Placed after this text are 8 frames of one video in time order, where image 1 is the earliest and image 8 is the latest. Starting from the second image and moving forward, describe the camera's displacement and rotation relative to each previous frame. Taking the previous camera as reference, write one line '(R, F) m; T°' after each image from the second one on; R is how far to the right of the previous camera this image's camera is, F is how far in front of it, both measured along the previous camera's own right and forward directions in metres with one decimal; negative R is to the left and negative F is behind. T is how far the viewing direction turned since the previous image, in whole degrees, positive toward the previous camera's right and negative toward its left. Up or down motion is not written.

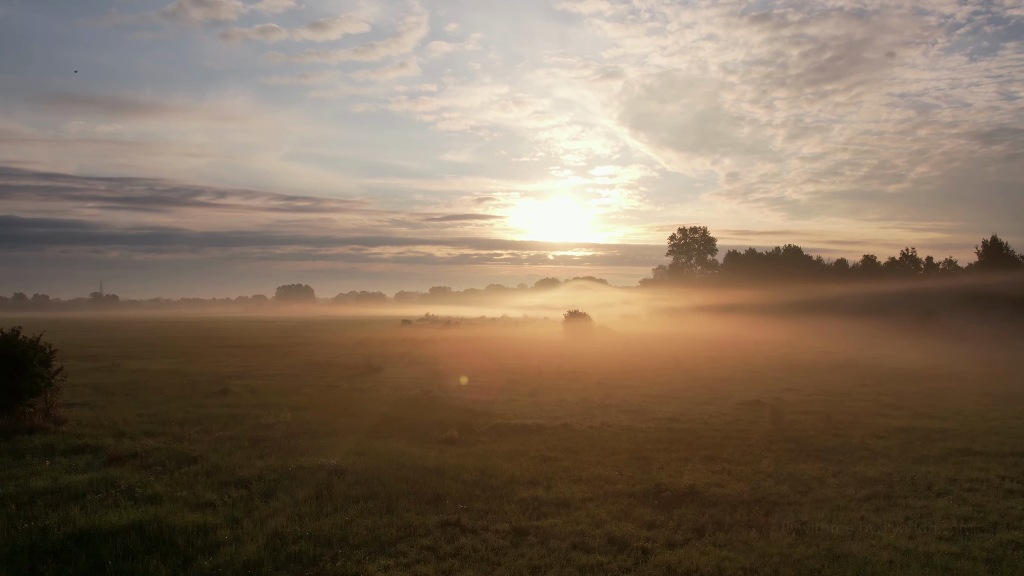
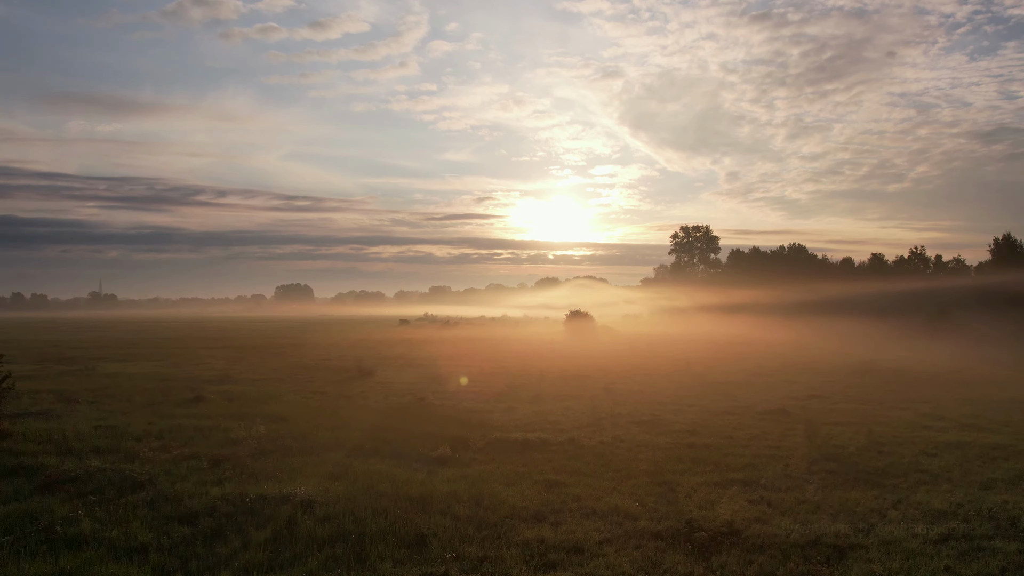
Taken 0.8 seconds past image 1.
(0.0, +2.2) m; 0°
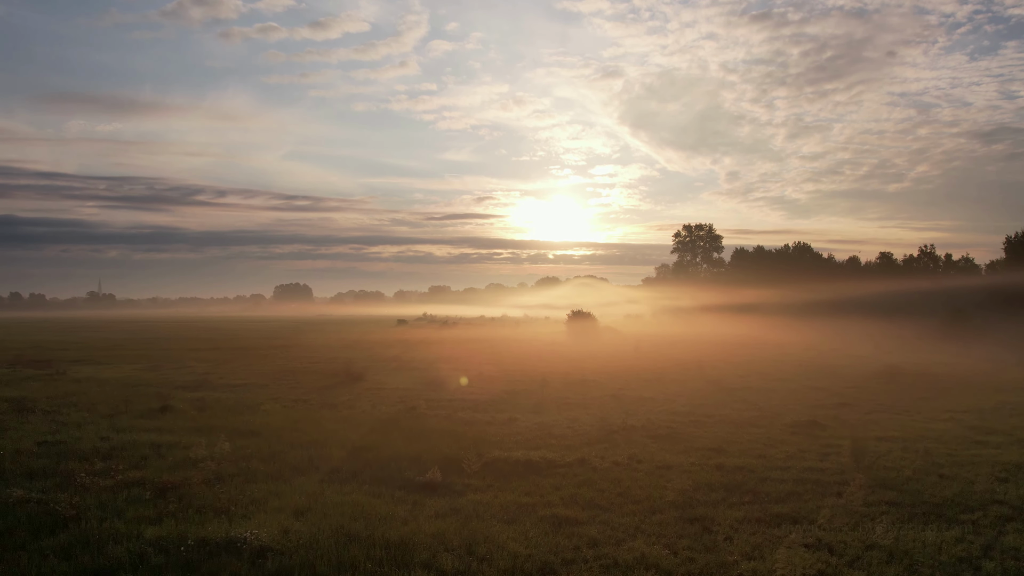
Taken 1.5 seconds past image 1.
(0.0, +2.2) m; 0°
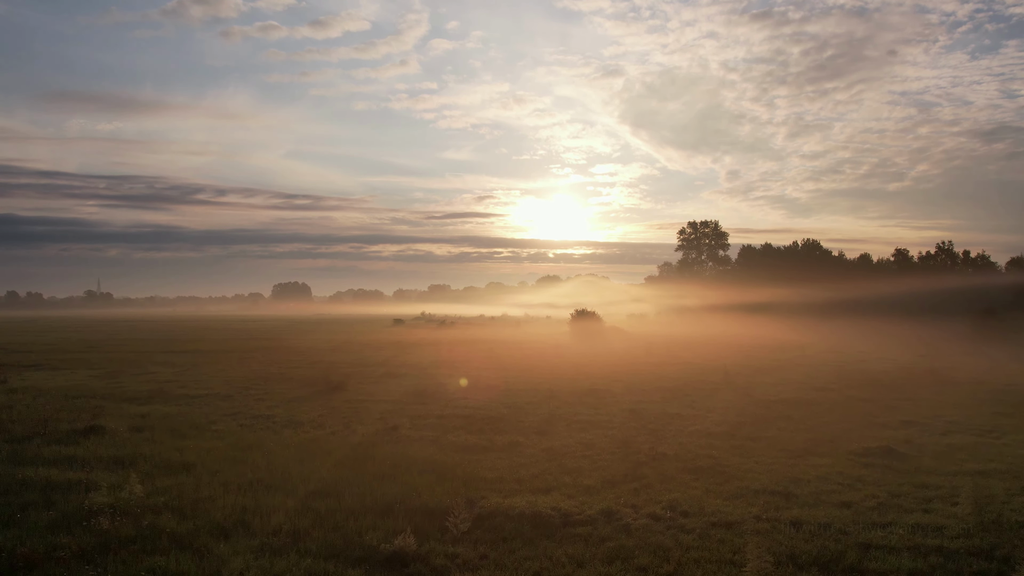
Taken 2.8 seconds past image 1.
(0.0, +3.7) m; 0°
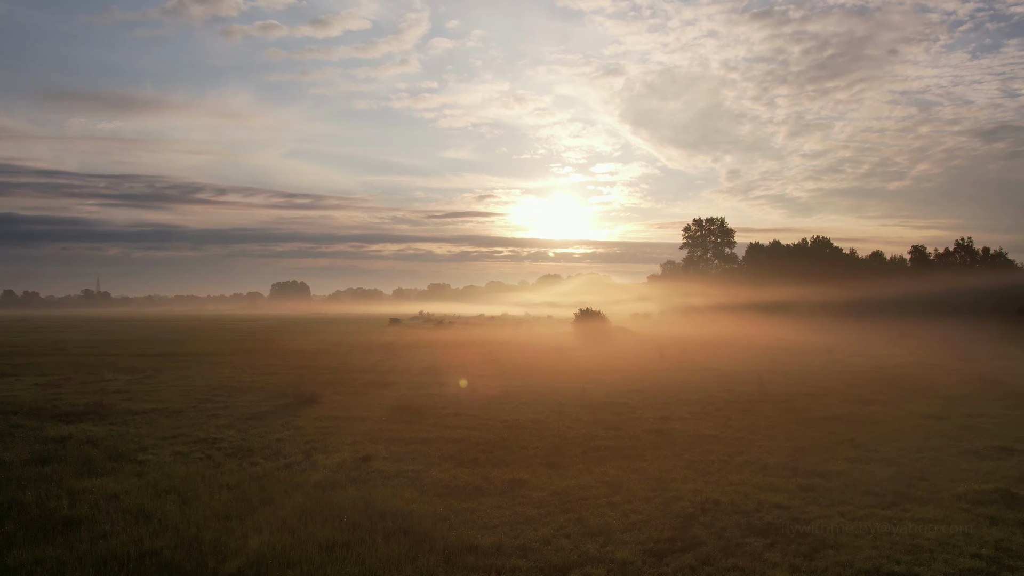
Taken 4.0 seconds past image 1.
(0.0, +3.8) m; 0°
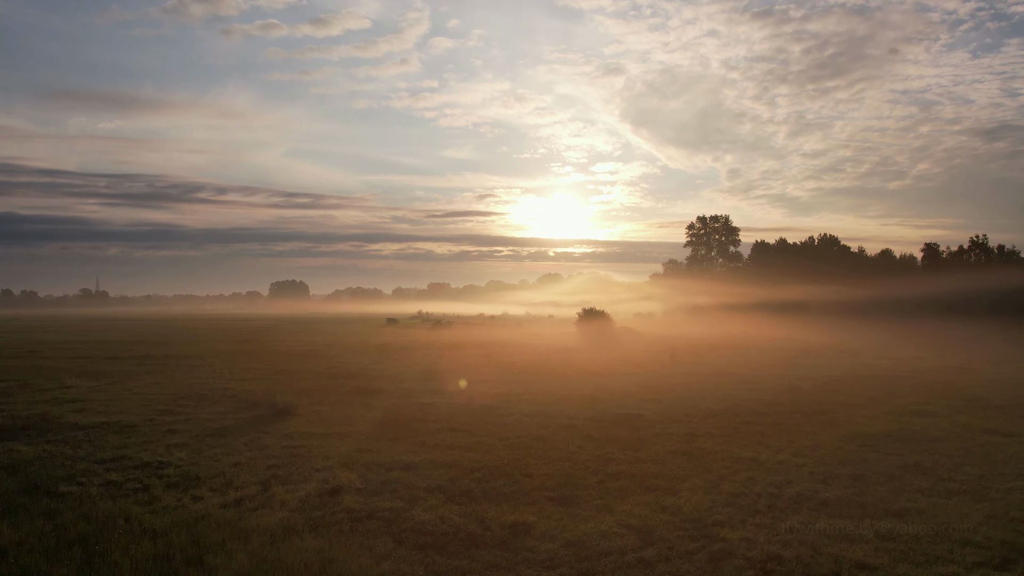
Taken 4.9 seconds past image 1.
(0.0, +2.7) m; 0°
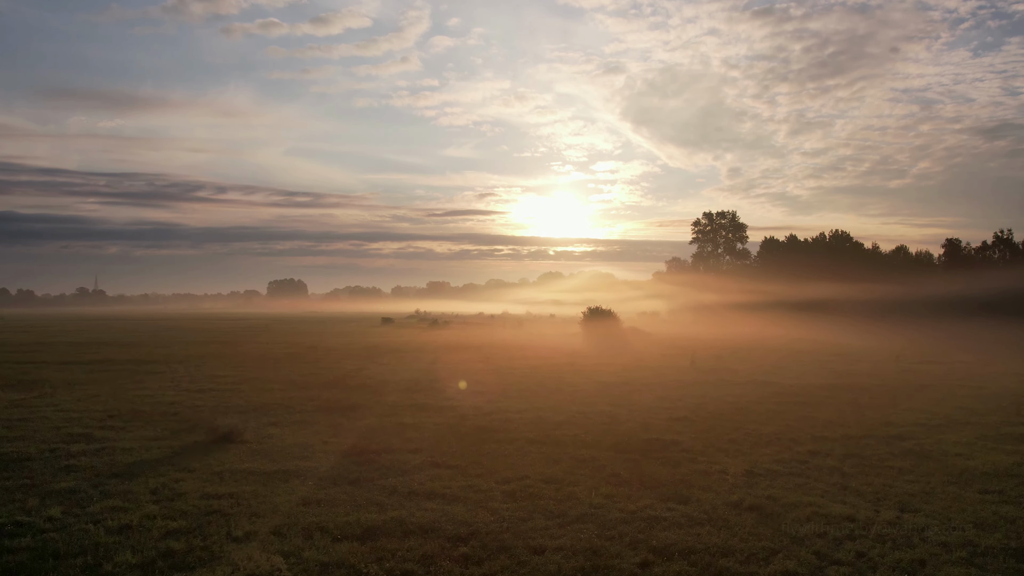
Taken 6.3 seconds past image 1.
(0.0, +4.1) m; 0°
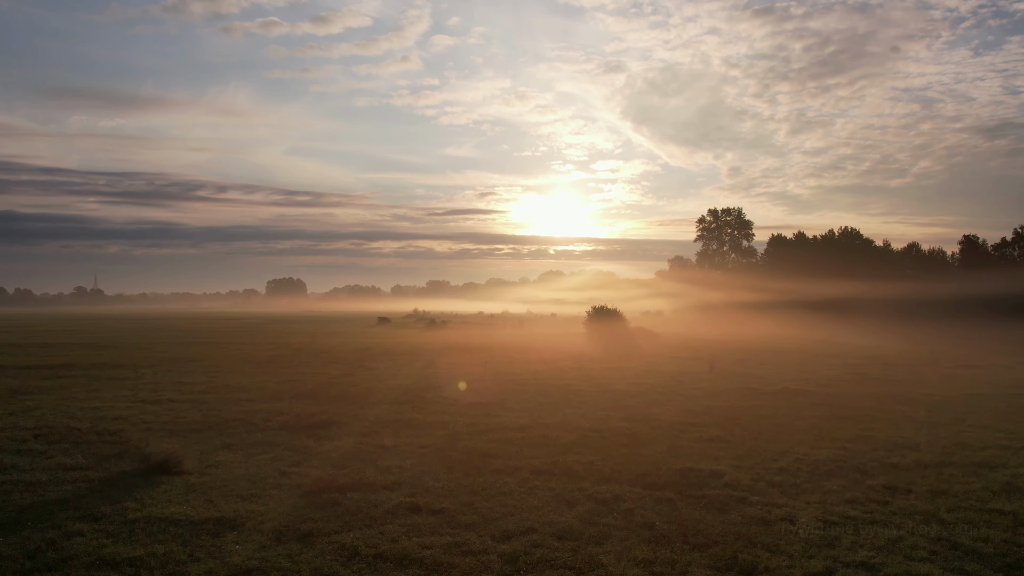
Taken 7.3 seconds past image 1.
(0.0, +3.1) m; 0°
